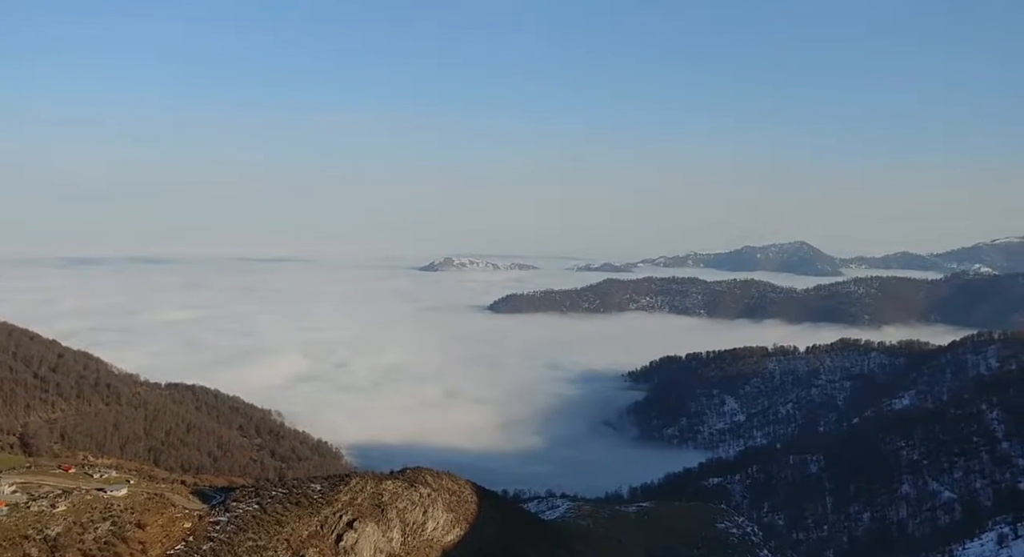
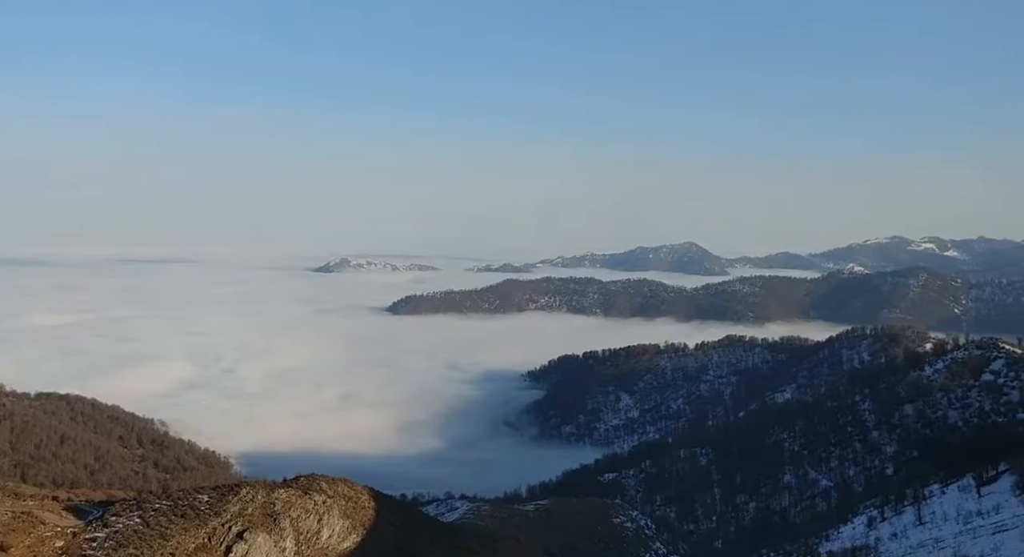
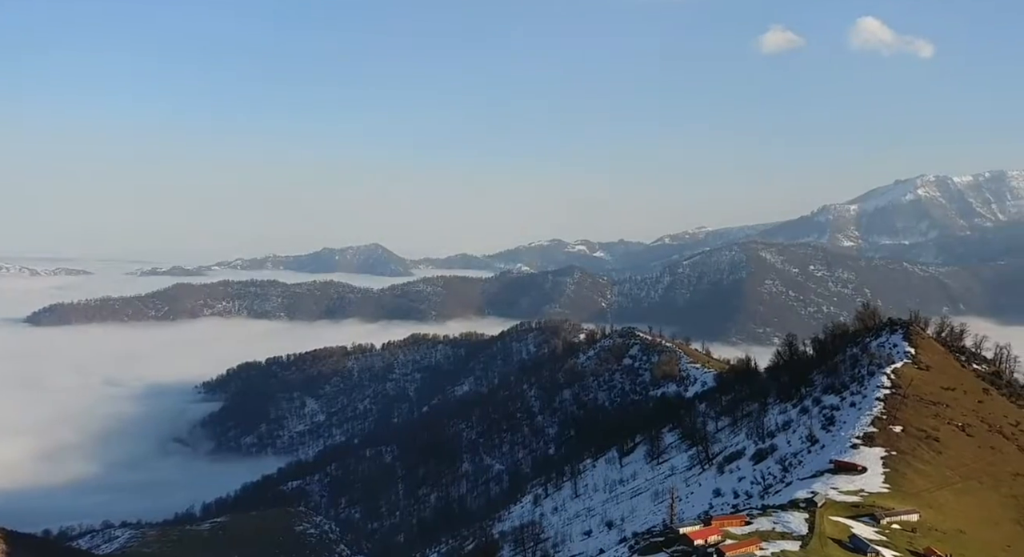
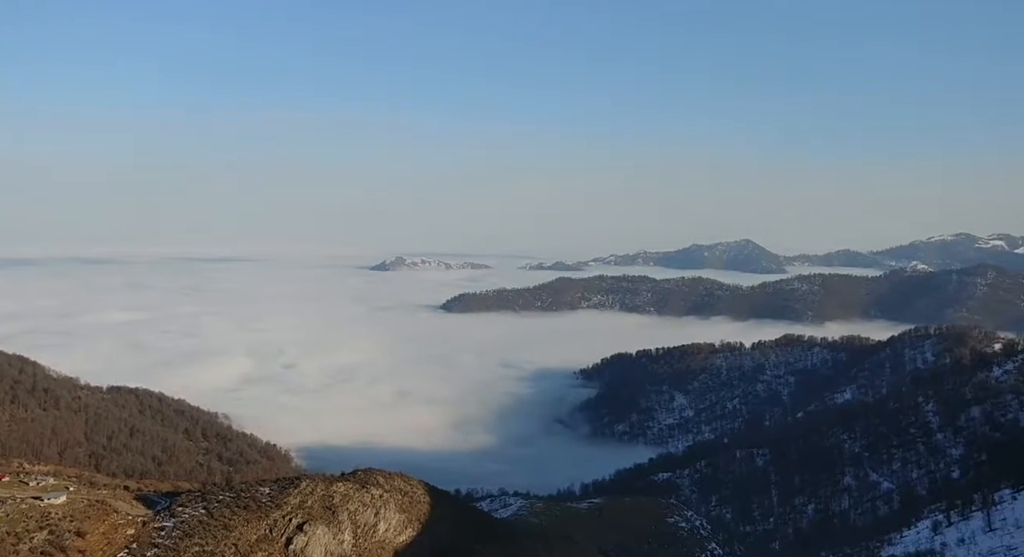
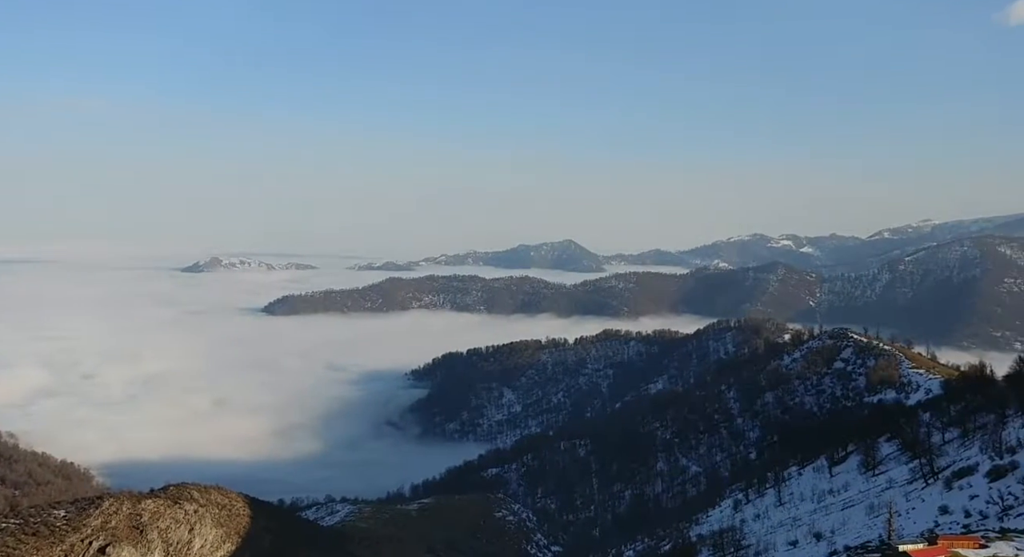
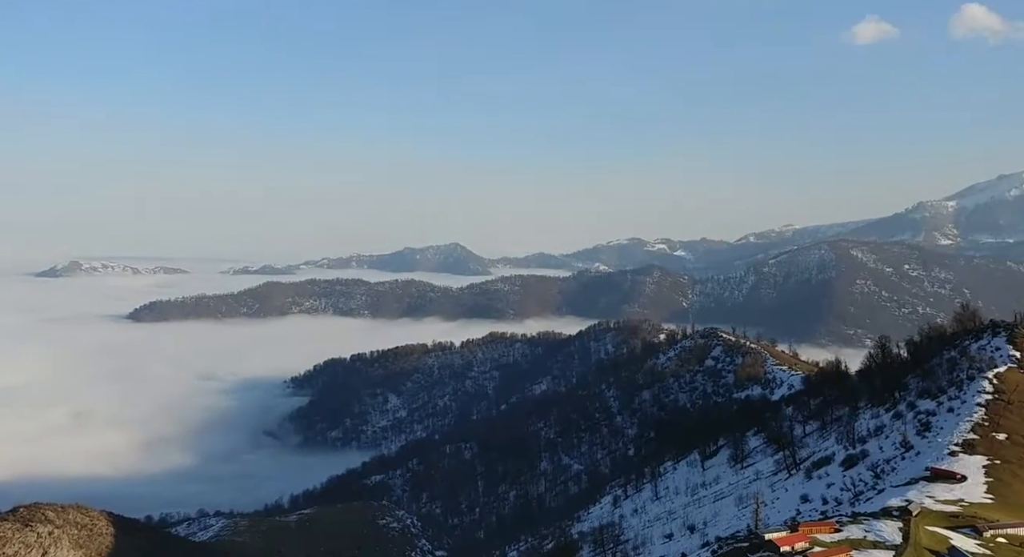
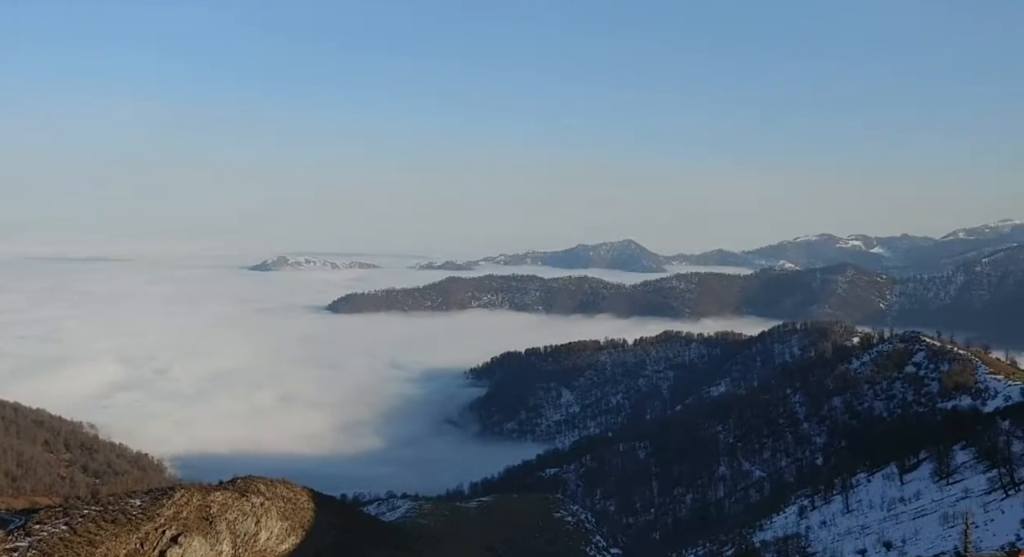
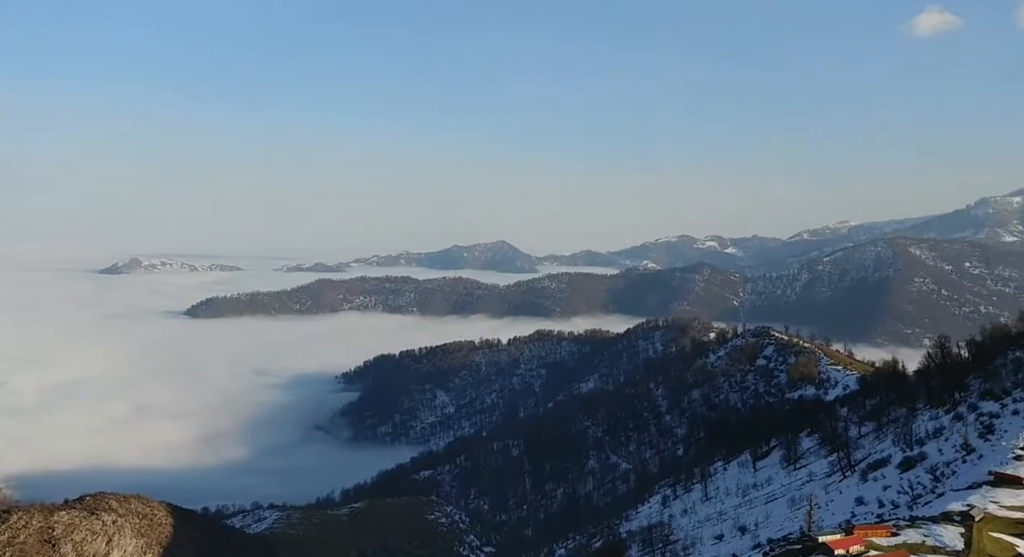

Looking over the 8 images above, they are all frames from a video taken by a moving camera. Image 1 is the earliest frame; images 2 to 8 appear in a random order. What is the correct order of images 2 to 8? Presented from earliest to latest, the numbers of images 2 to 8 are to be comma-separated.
4, 2, 7, 5, 8, 6, 3
